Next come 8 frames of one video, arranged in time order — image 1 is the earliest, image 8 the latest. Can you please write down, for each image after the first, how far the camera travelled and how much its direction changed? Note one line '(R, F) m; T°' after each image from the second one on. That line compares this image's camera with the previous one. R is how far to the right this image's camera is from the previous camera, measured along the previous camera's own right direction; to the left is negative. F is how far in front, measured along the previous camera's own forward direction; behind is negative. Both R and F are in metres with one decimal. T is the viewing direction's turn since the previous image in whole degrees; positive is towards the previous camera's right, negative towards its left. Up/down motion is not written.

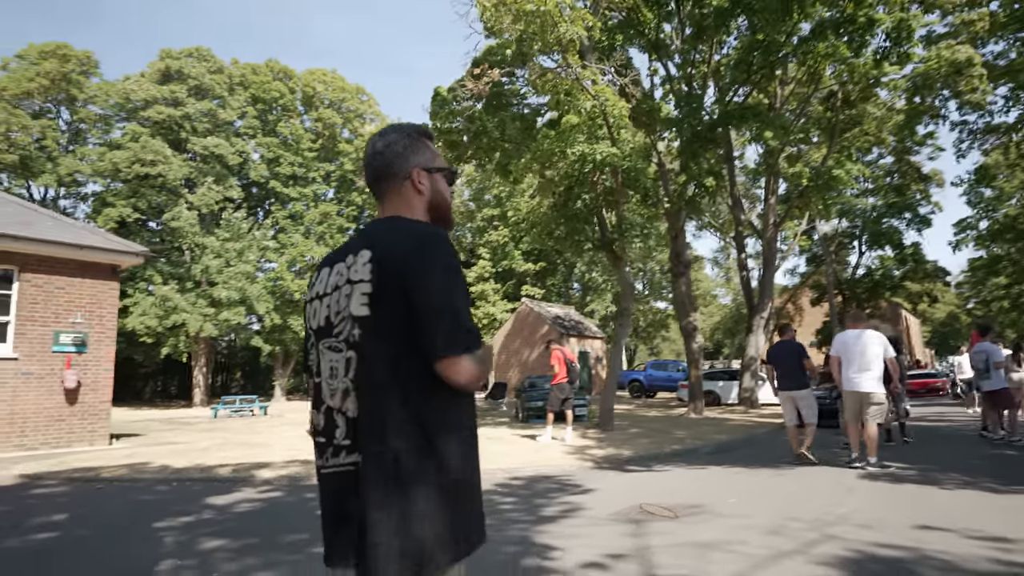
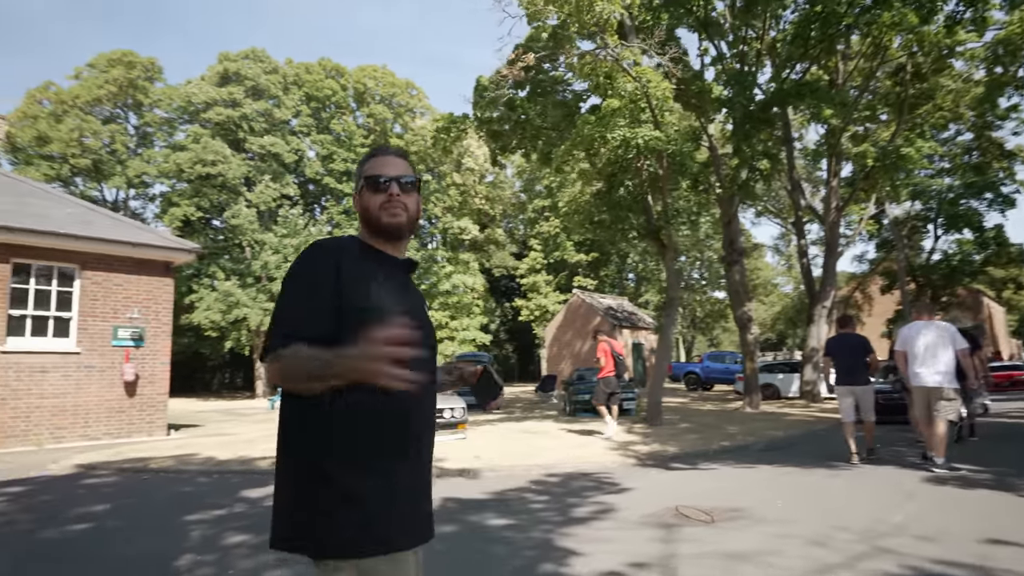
(+0.3, +0.3) m; -5°
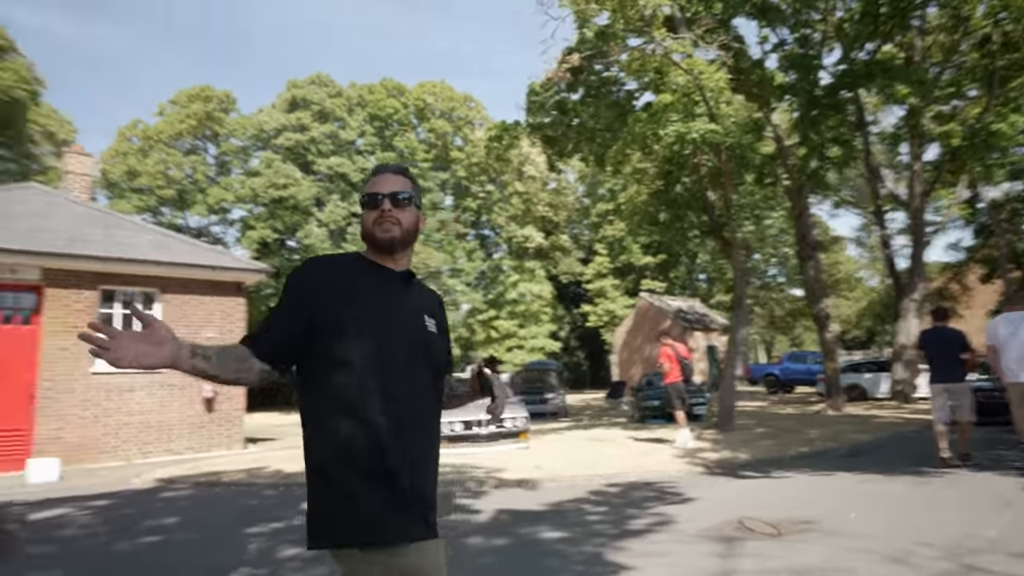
(+0.3, +0.2) m; -6°
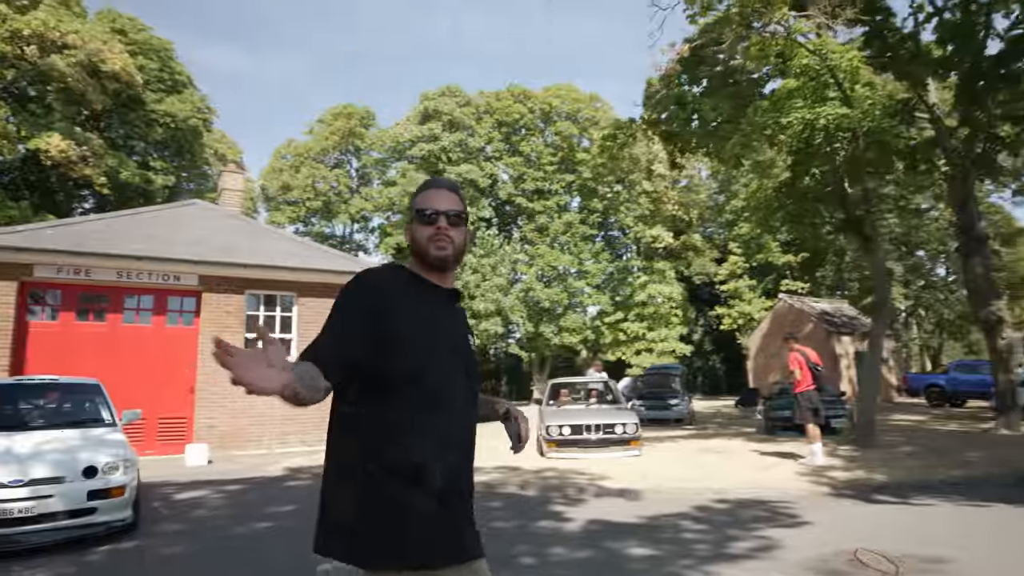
(+0.5, +0.2) m; -12°
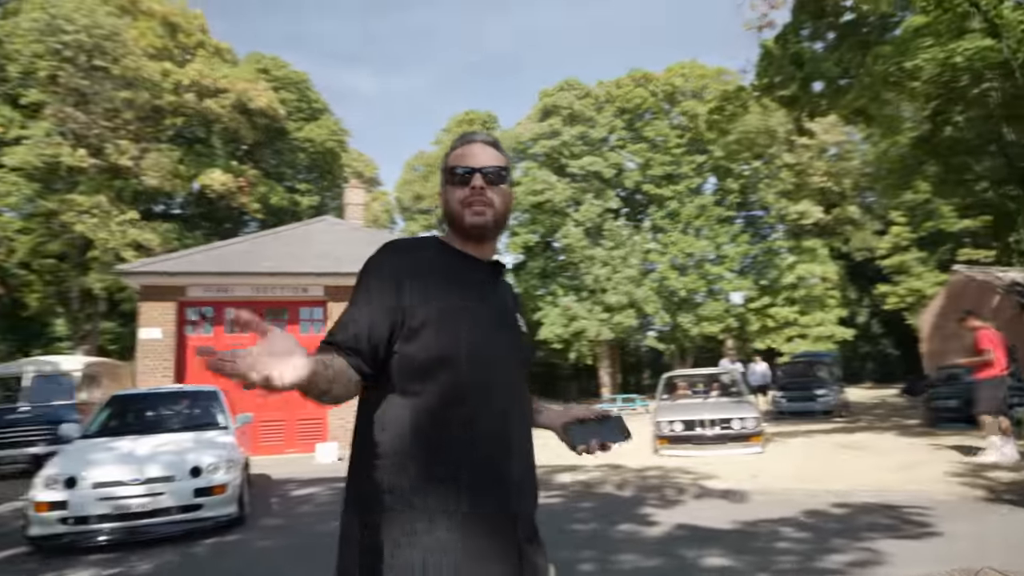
(+0.9, +0.4) m; -13°
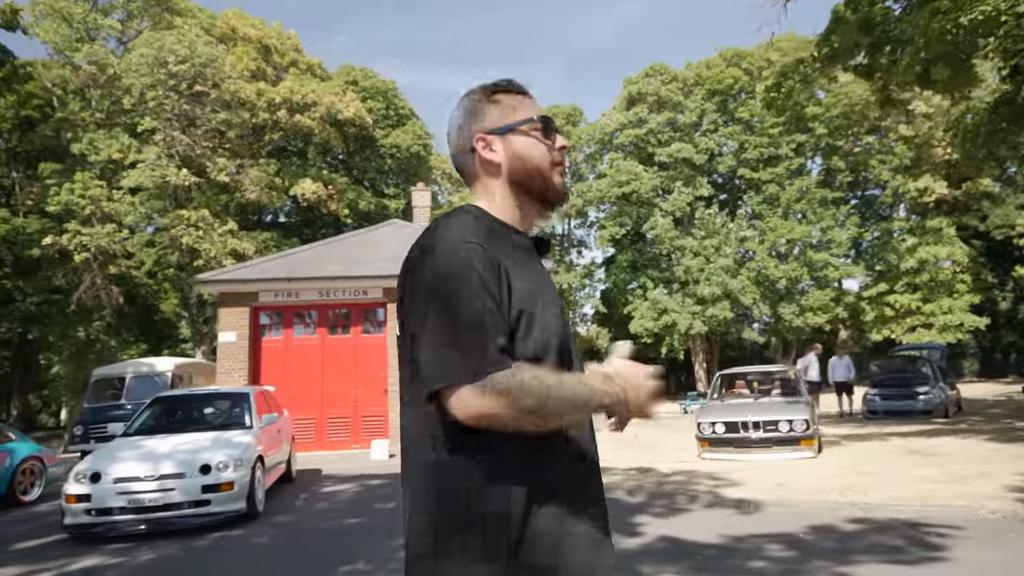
(+1.4, +0.2) m; -10°
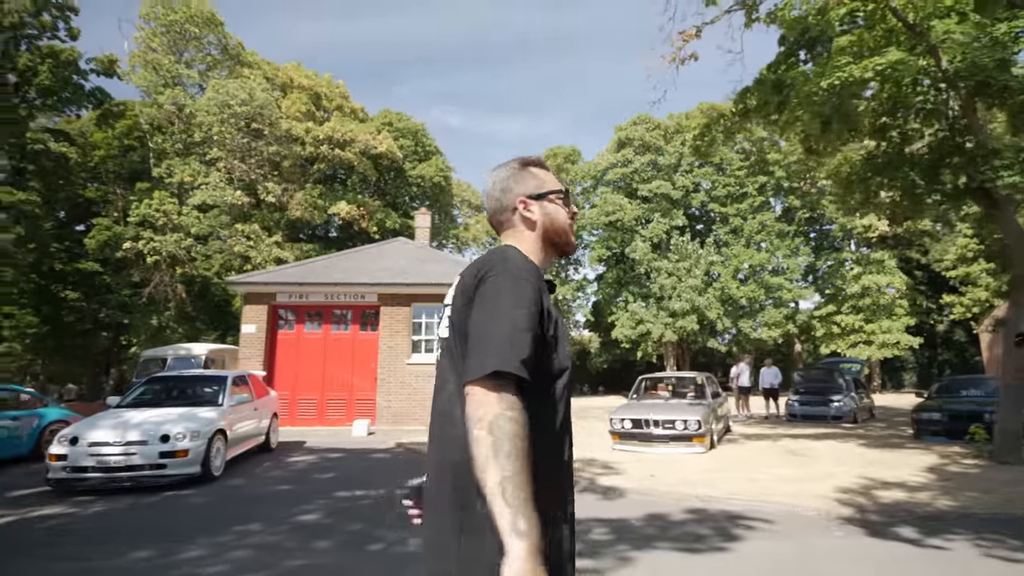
(+1.6, -1.2) m; -3°
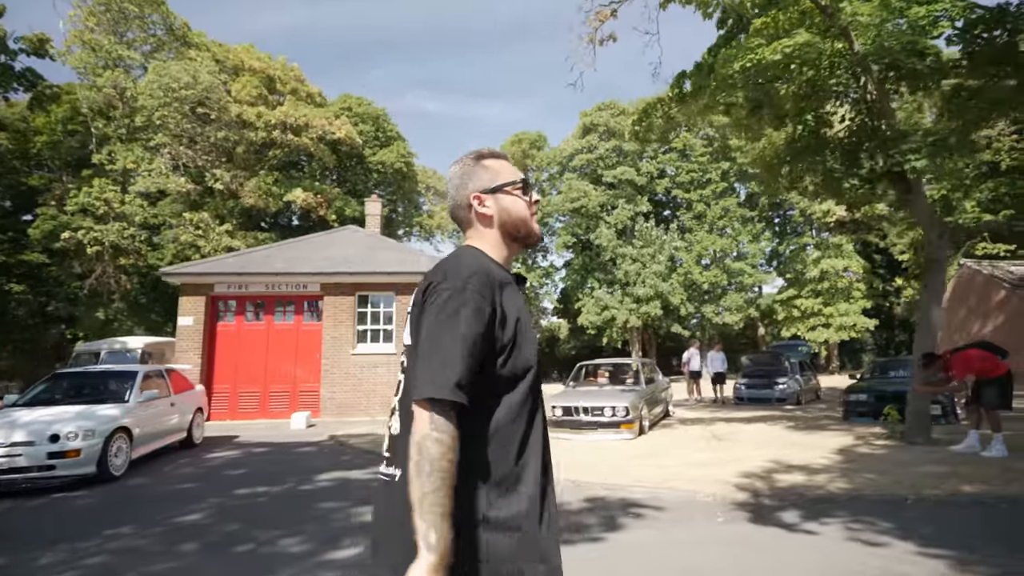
(+1.0, +0.2) m; +2°
